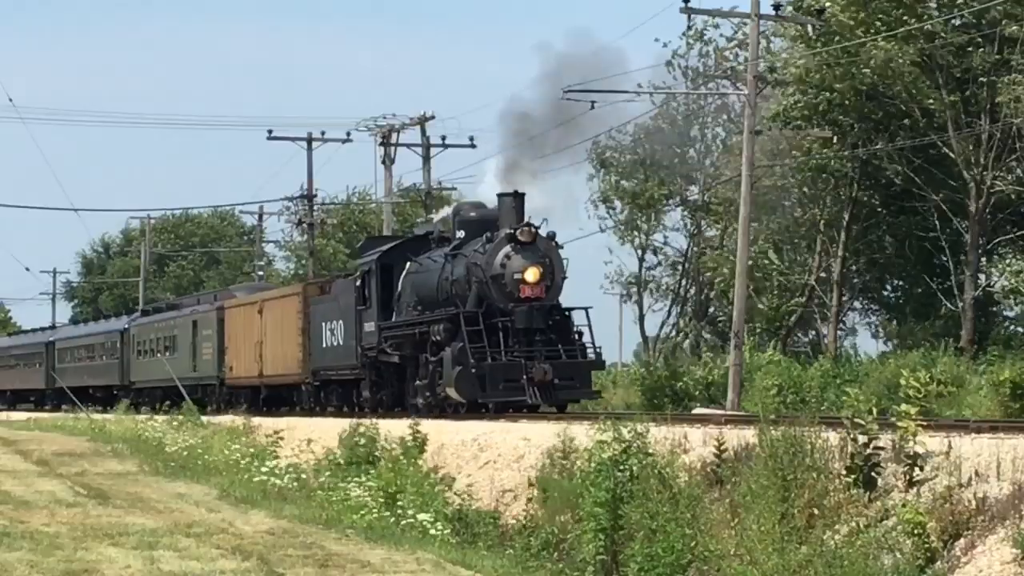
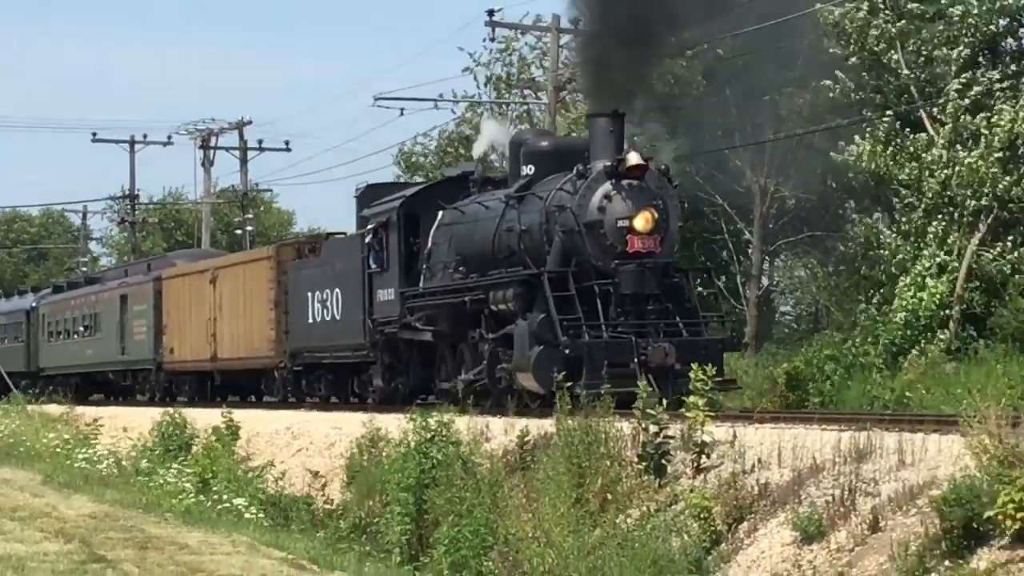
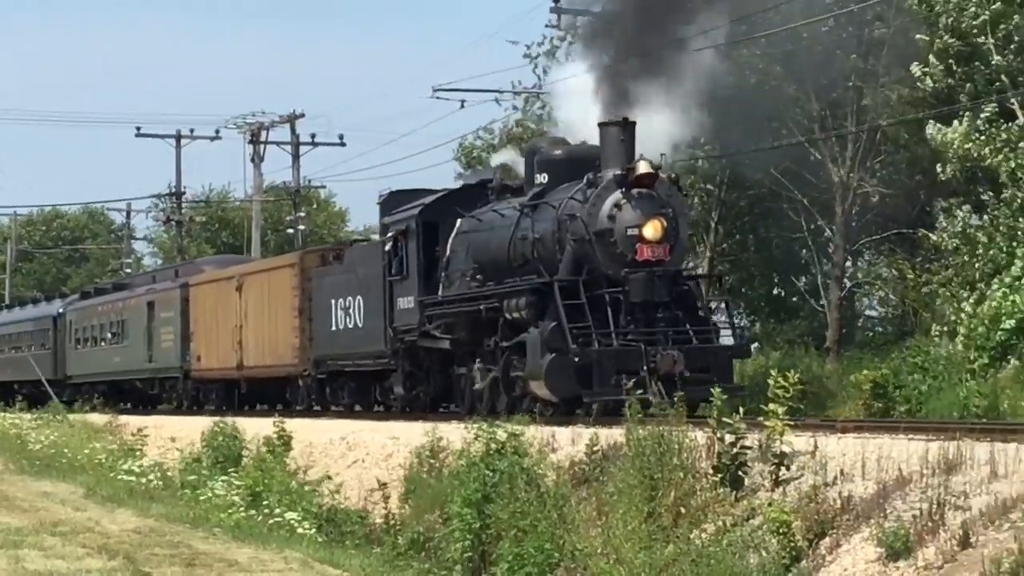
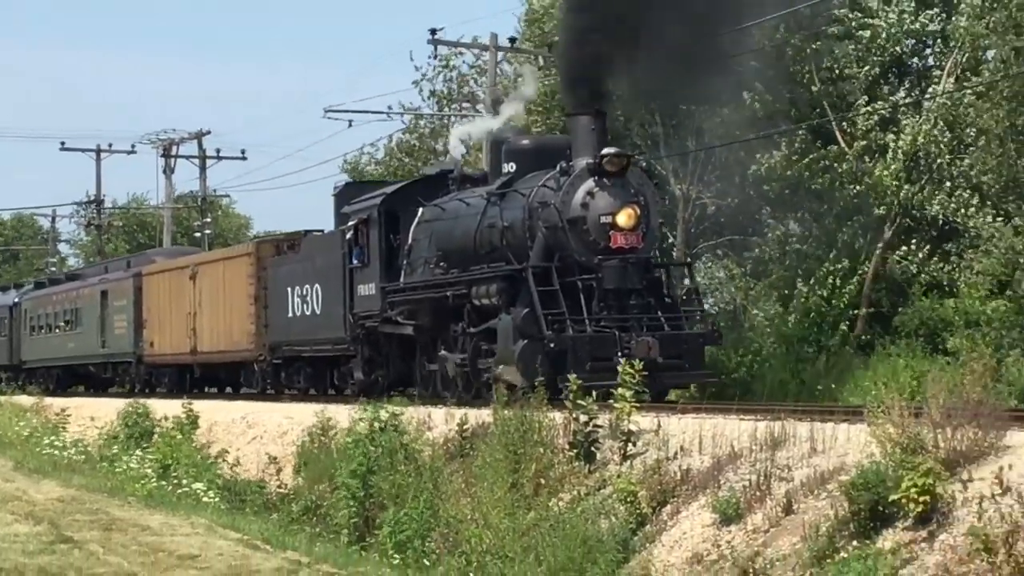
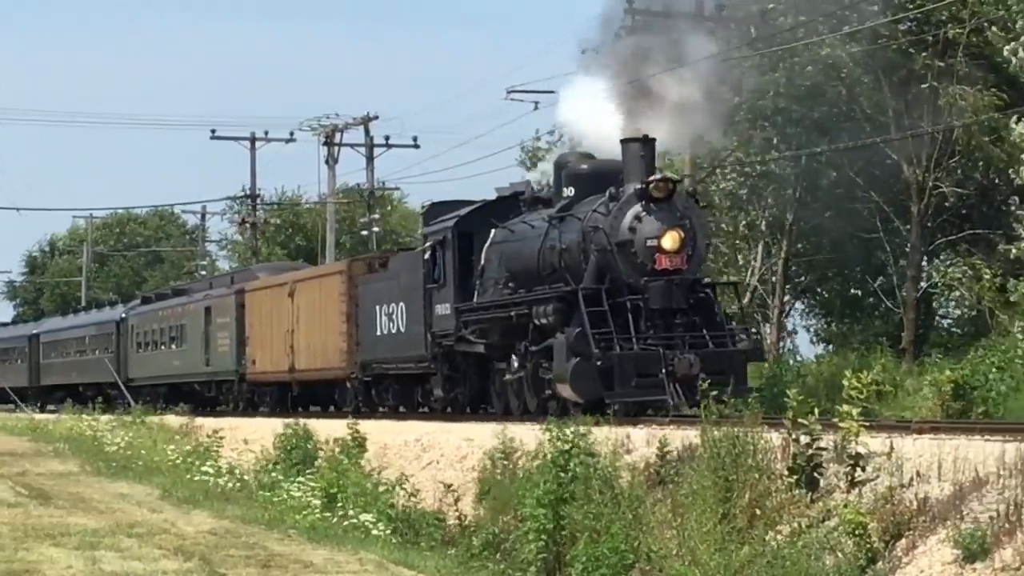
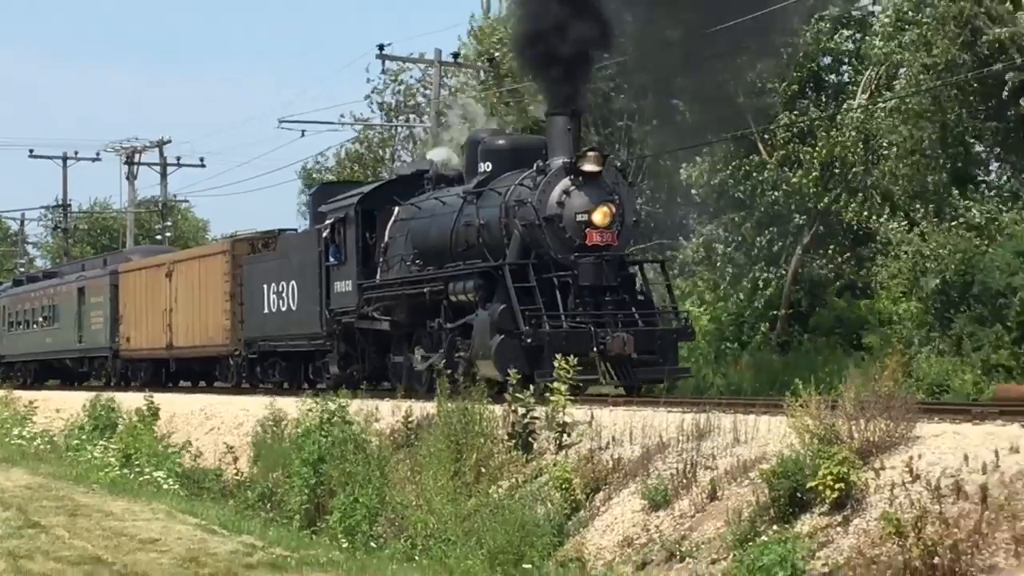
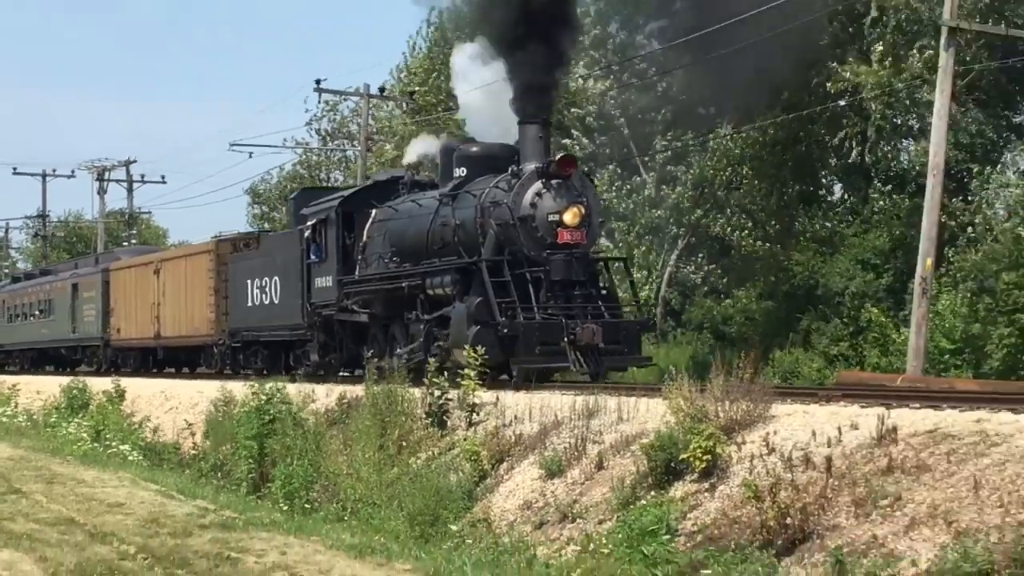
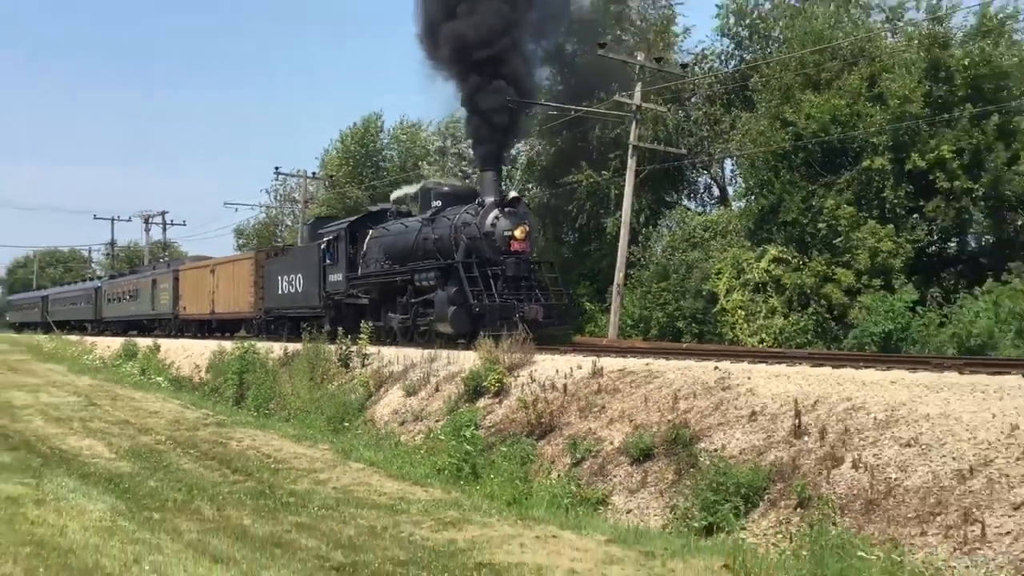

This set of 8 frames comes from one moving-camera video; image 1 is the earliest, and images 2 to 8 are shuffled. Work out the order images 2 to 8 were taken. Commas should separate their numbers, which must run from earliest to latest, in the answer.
5, 3, 2, 4, 6, 7, 8
